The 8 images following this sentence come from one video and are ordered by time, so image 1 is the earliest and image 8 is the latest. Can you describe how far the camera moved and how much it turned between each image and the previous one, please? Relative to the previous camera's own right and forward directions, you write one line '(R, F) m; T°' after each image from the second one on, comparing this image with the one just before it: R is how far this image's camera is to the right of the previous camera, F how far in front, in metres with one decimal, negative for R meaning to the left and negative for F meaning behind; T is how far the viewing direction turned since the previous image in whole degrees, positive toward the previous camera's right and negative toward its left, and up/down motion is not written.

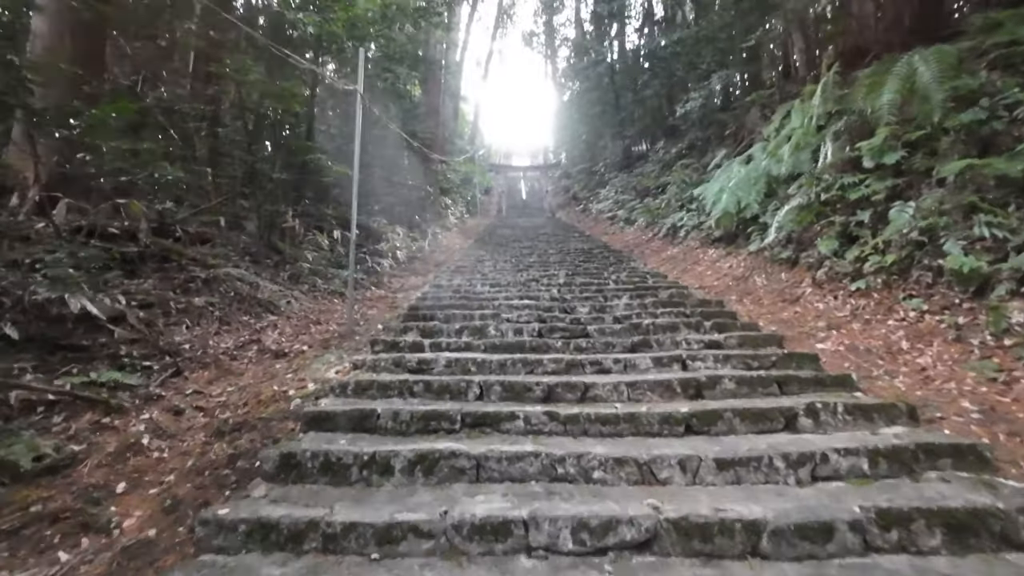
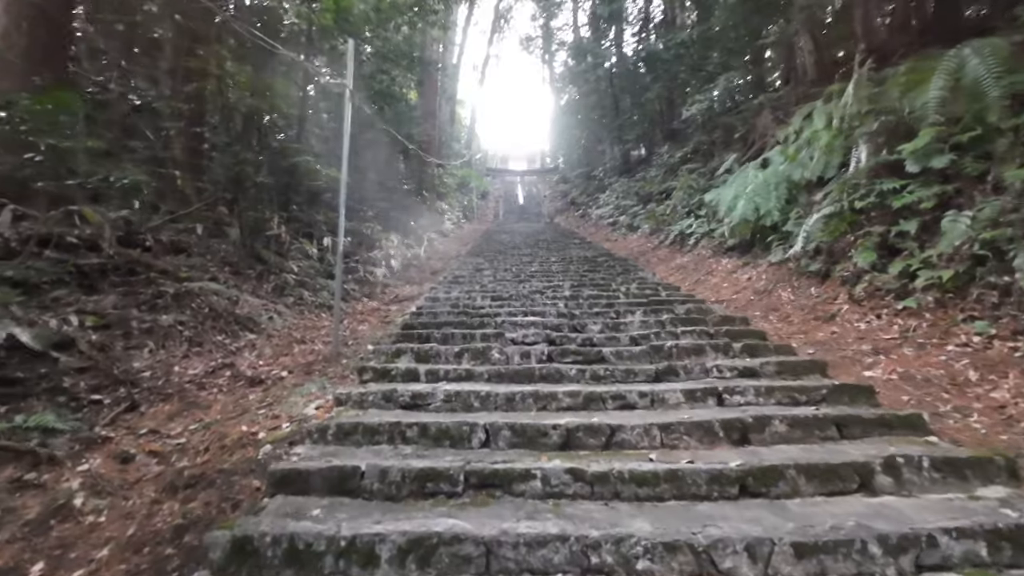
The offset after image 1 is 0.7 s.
(-0.1, +0.5) m; 0°
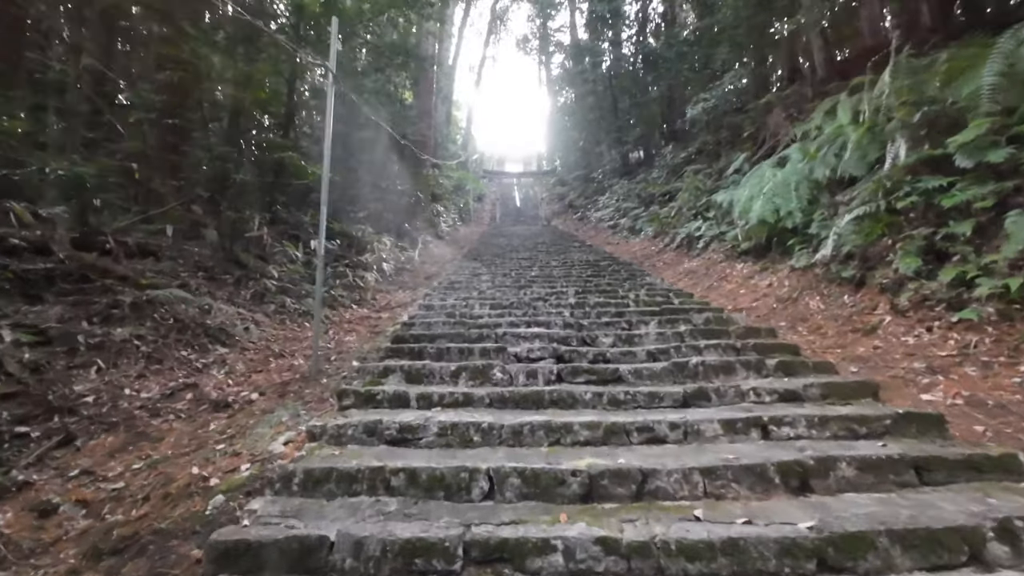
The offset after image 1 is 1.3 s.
(-0.1, +0.5) m; +1°
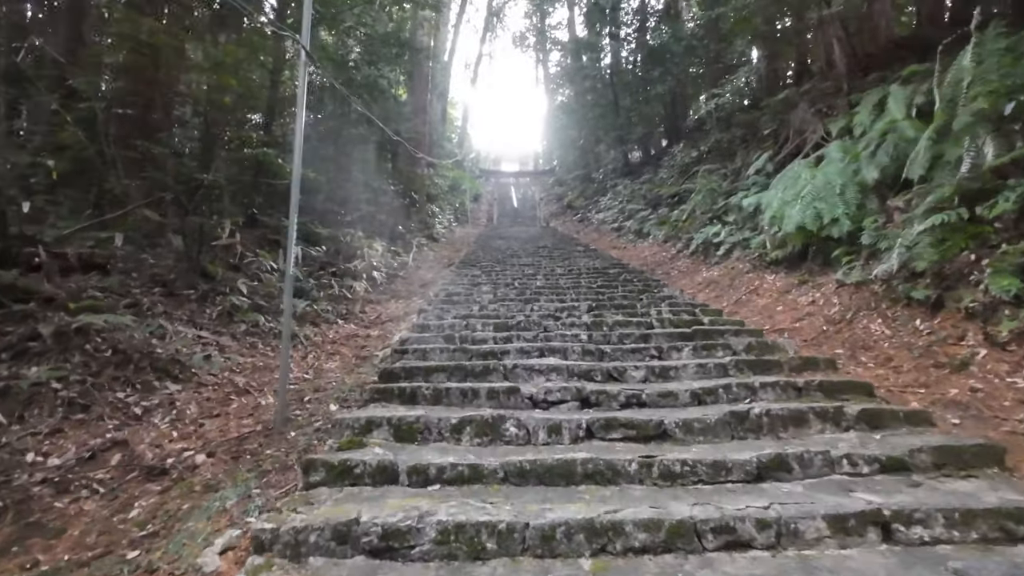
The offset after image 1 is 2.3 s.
(-0.1, +0.7) m; +1°
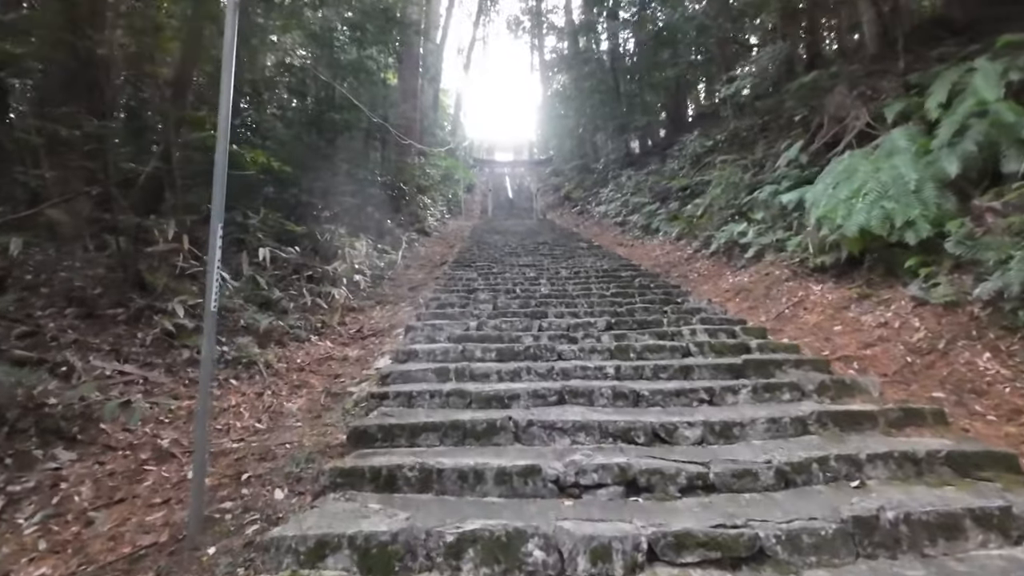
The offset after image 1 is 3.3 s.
(-0.1, +0.9) m; +1°
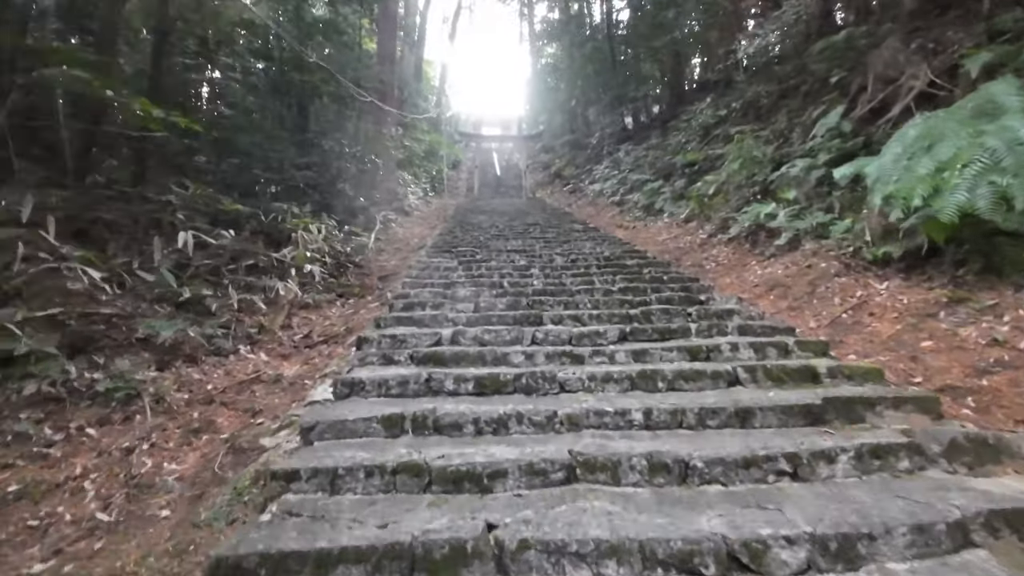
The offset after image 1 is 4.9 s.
(0.0, +1.2) m; +1°
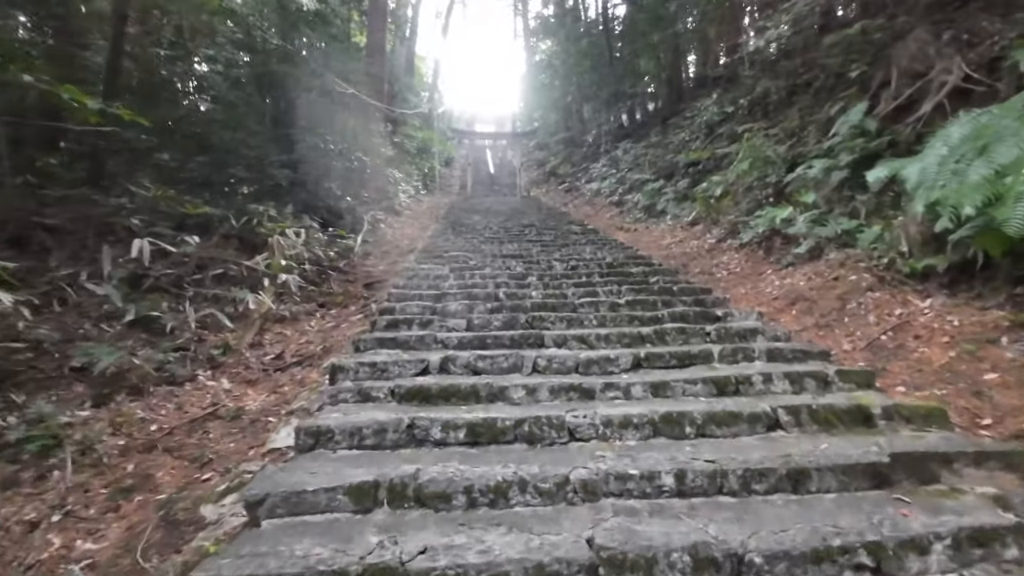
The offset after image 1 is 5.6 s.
(0.0, +0.5) m; +1°
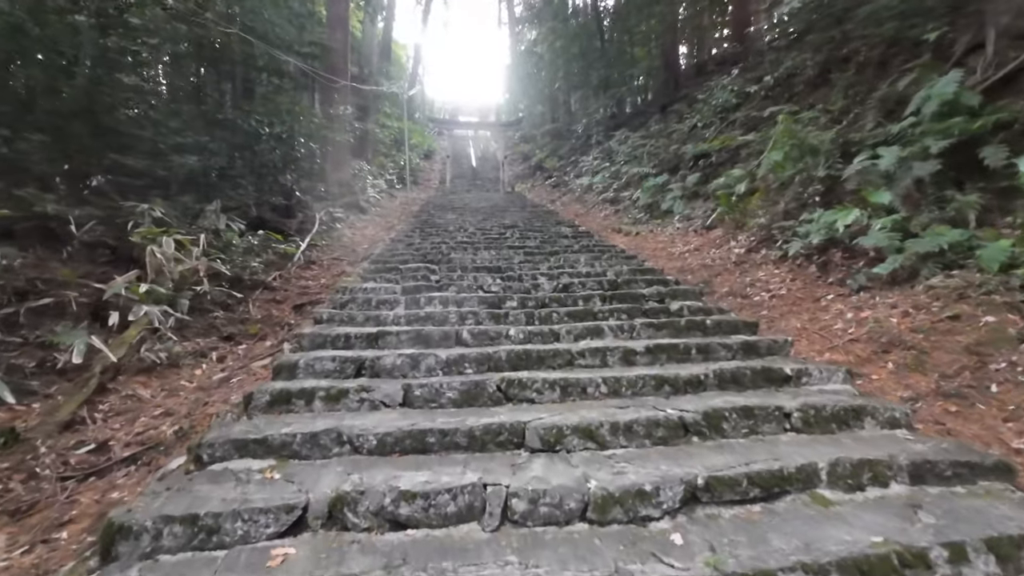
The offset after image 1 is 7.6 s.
(+0.1, +1.6) m; +2°
